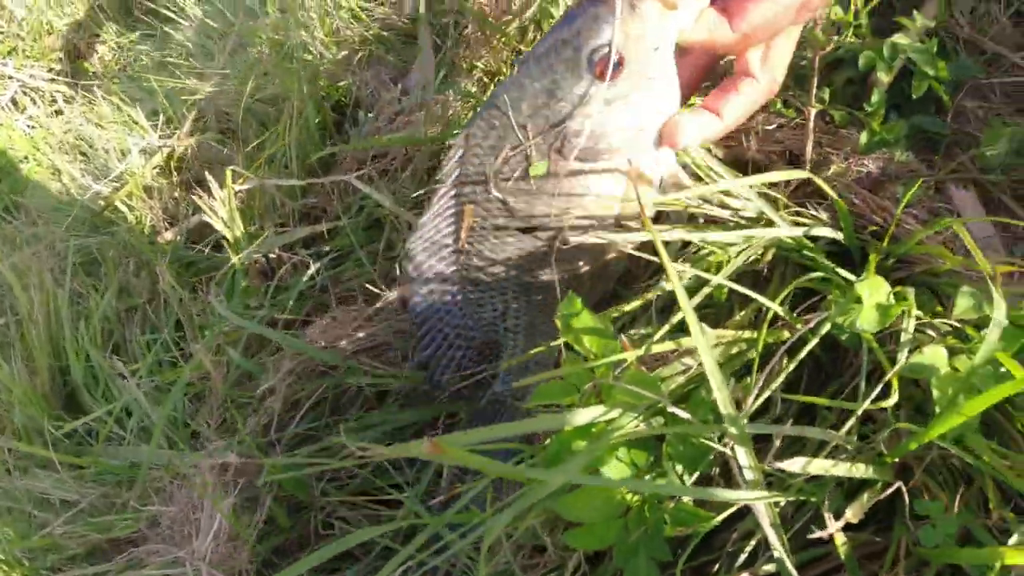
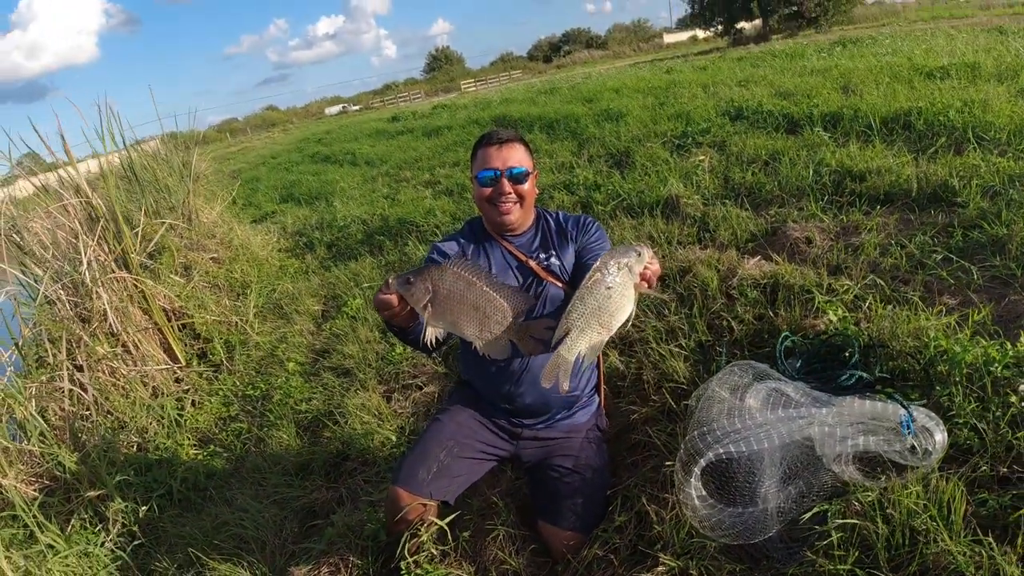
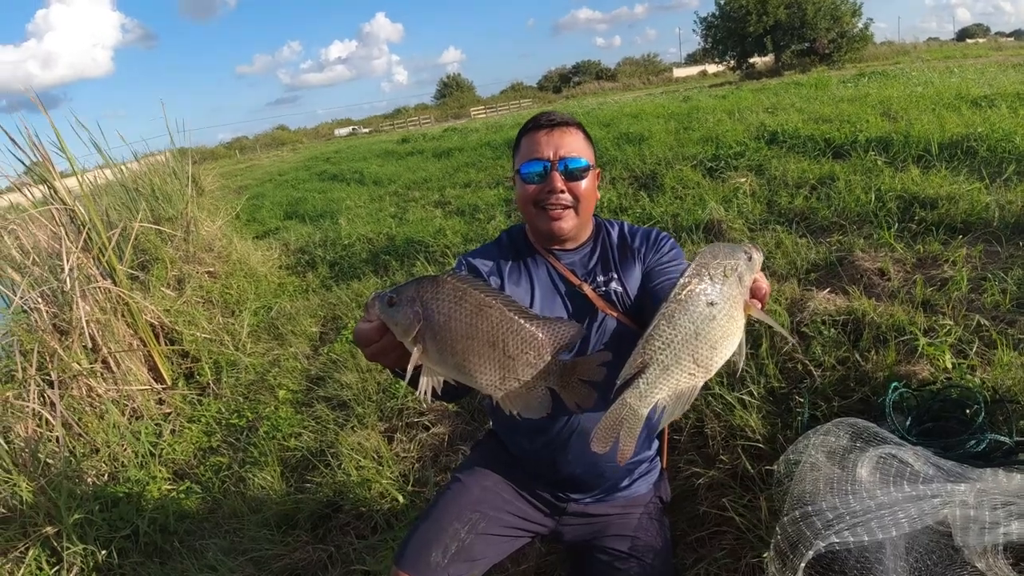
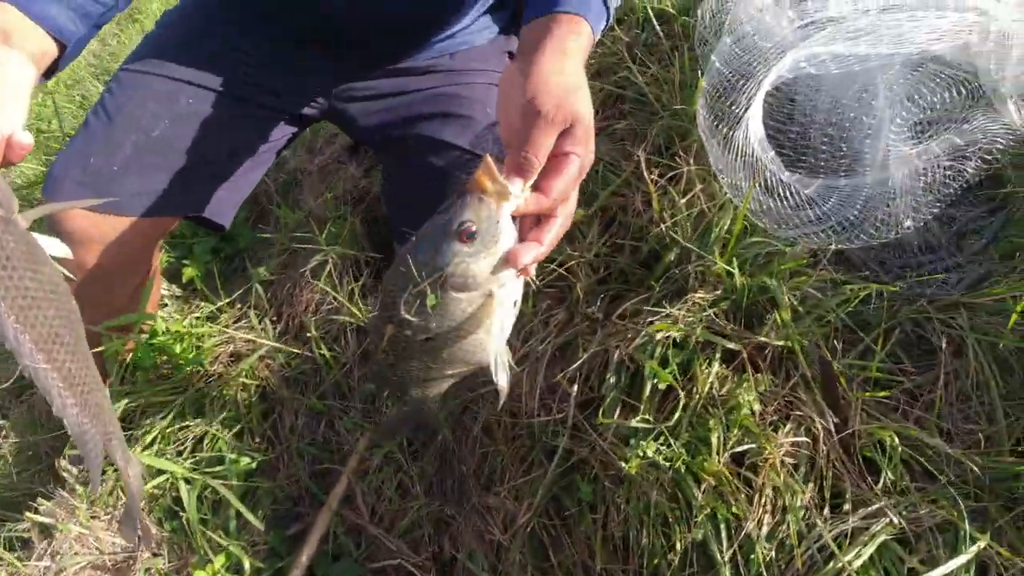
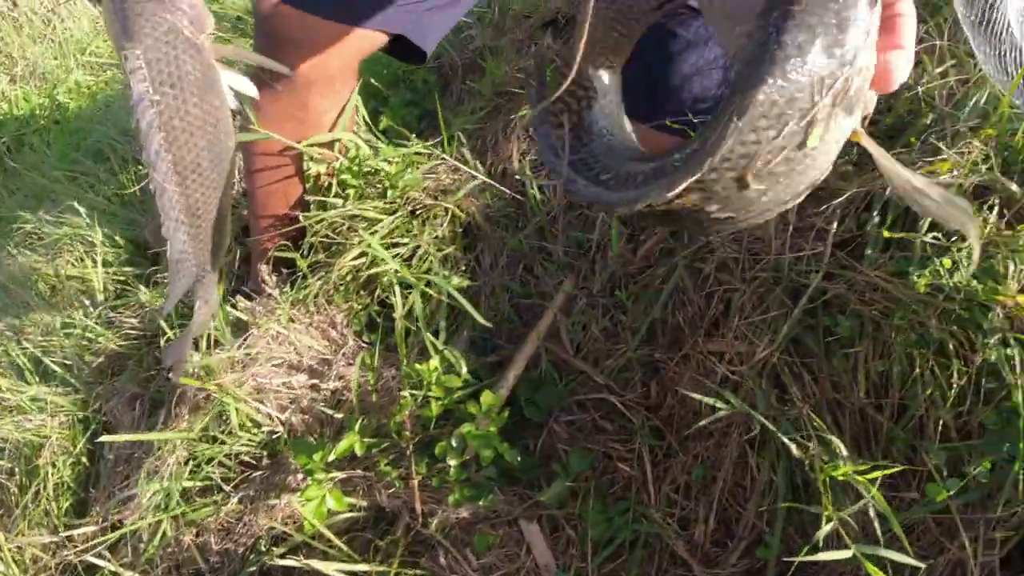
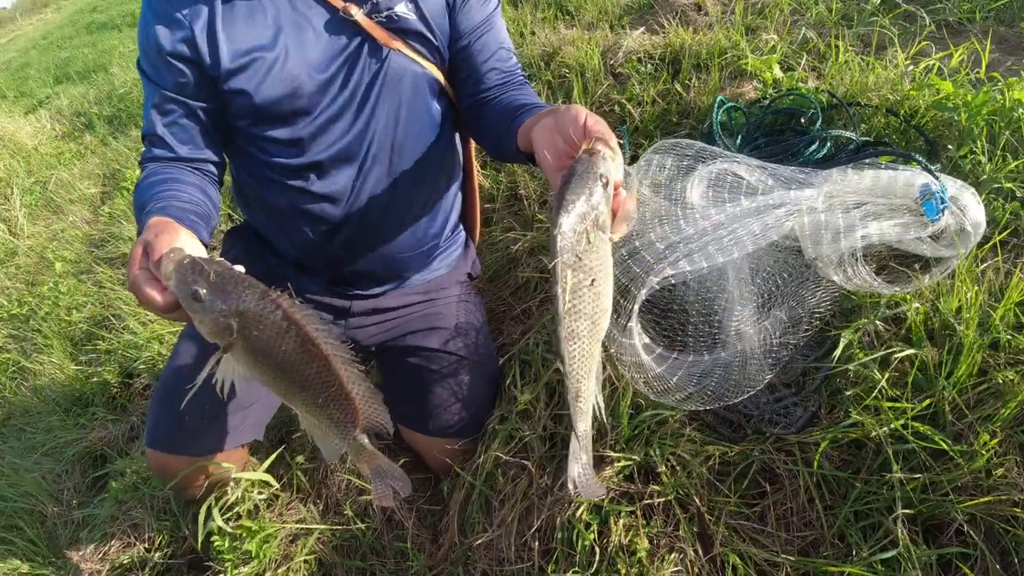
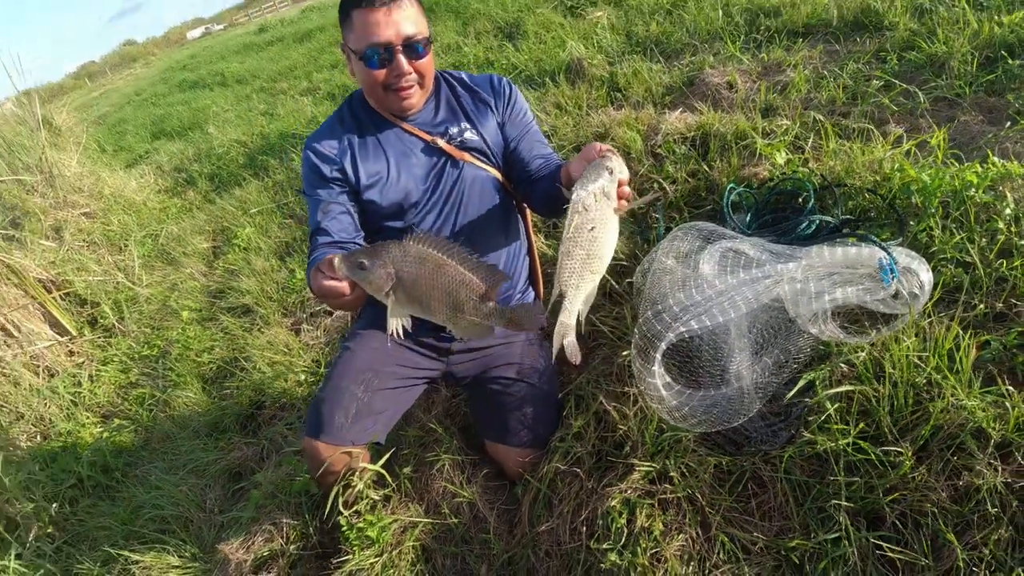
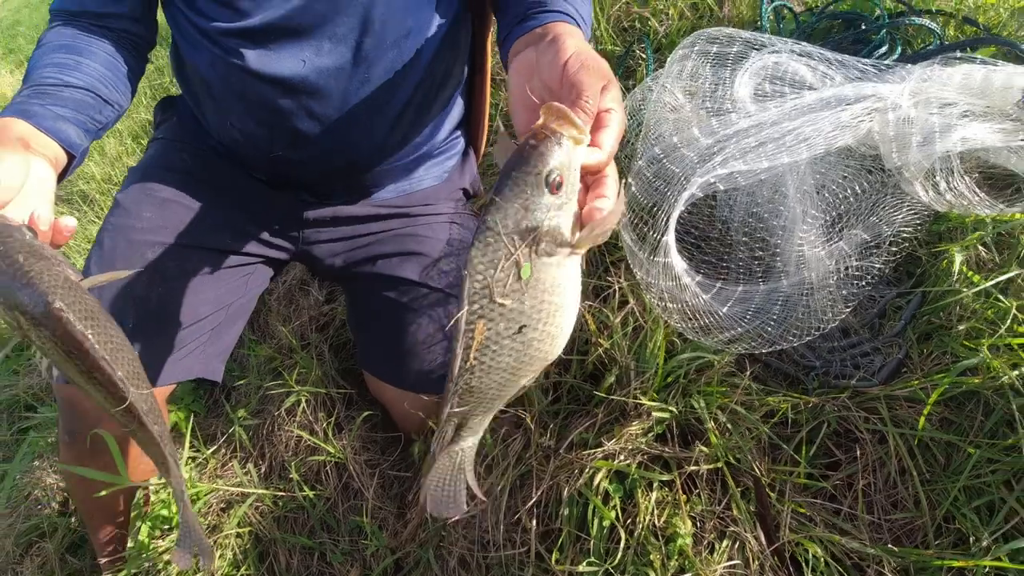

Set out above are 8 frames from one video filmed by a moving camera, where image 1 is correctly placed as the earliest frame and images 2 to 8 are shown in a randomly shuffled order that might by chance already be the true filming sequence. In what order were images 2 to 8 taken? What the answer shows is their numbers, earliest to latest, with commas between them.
5, 4, 8, 6, 7, 2, 3
